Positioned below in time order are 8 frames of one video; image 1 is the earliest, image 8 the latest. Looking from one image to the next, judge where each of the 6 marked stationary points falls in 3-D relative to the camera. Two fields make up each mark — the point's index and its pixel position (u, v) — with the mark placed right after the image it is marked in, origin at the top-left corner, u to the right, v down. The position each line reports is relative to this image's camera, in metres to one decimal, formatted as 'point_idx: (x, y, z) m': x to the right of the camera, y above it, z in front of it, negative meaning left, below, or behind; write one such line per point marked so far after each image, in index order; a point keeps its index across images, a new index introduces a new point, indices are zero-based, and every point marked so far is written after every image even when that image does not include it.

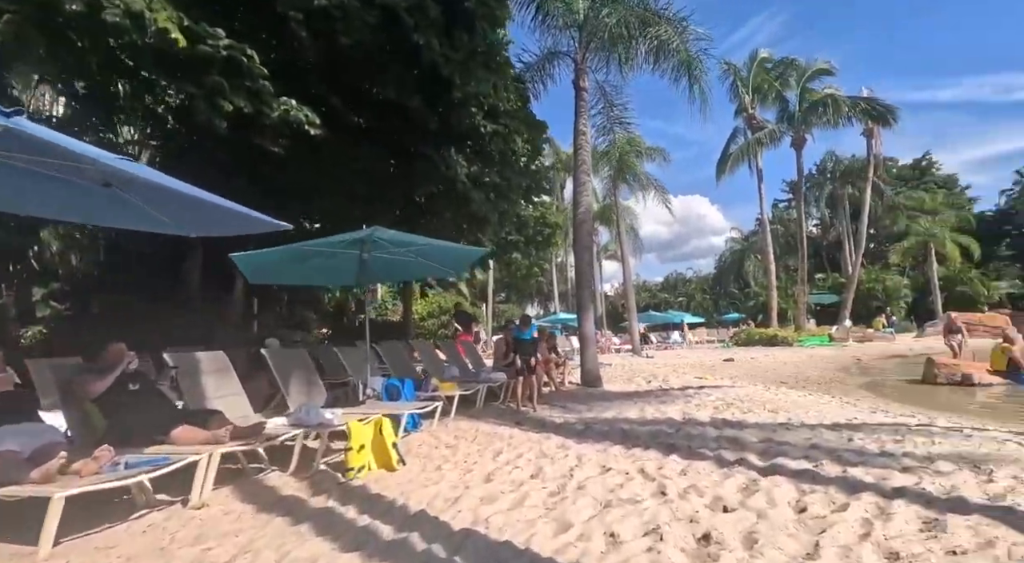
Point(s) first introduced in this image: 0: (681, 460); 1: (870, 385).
0: (+1.4, -1.5, +4.8) m
1: (+9.7, -2.8, +15.8) m
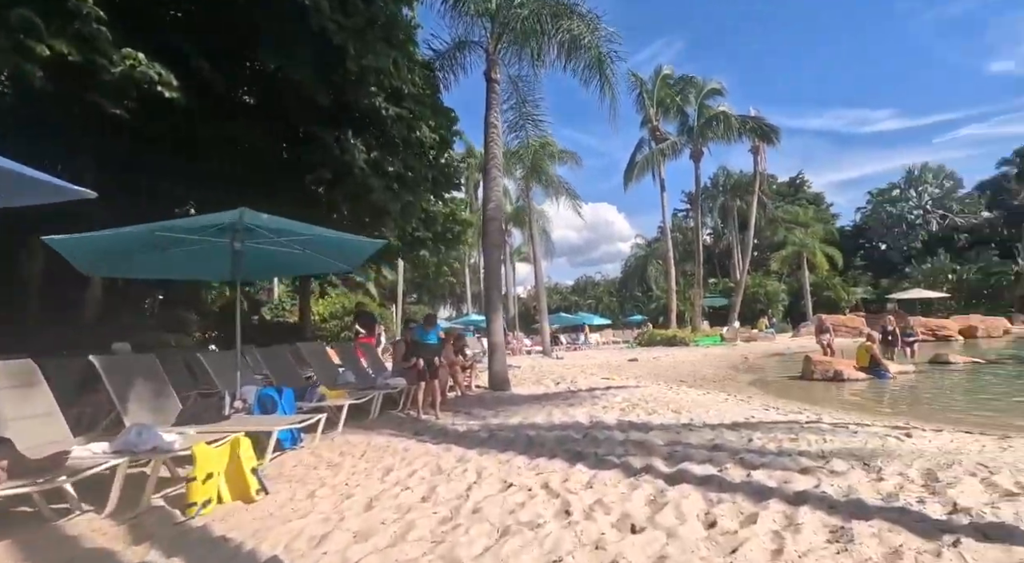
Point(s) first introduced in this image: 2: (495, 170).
0: (+0.6, -1.5, +4.5) m
1: (+7.1, -2.9, +16.6) m
2: (-0.3, +2.1, +10.2) m
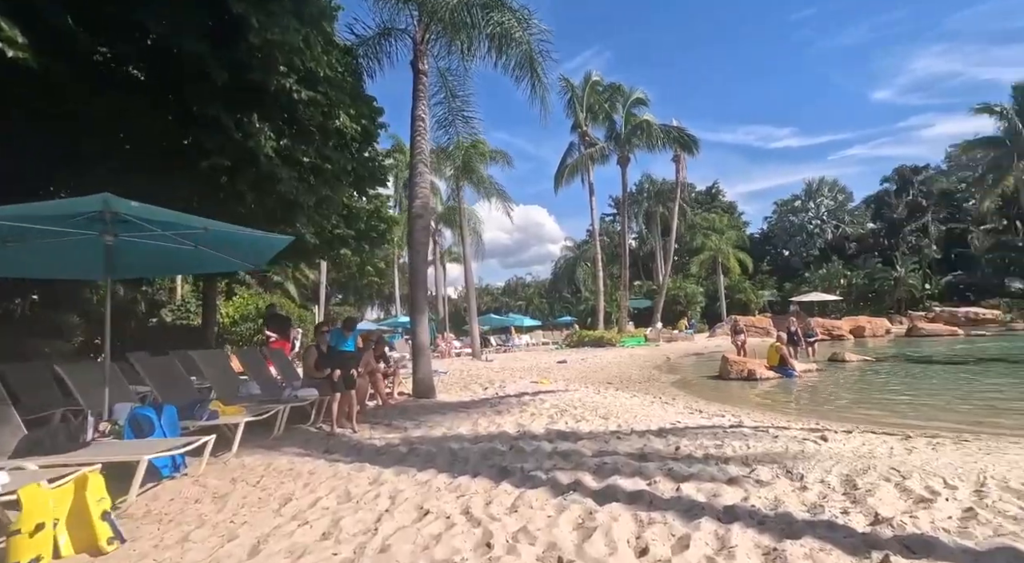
0: (0.0, -1.5, +4.2) m
1: (+5.0, -3.0, +17.0) m
2: (-1.6, +2.1, +9.8) m
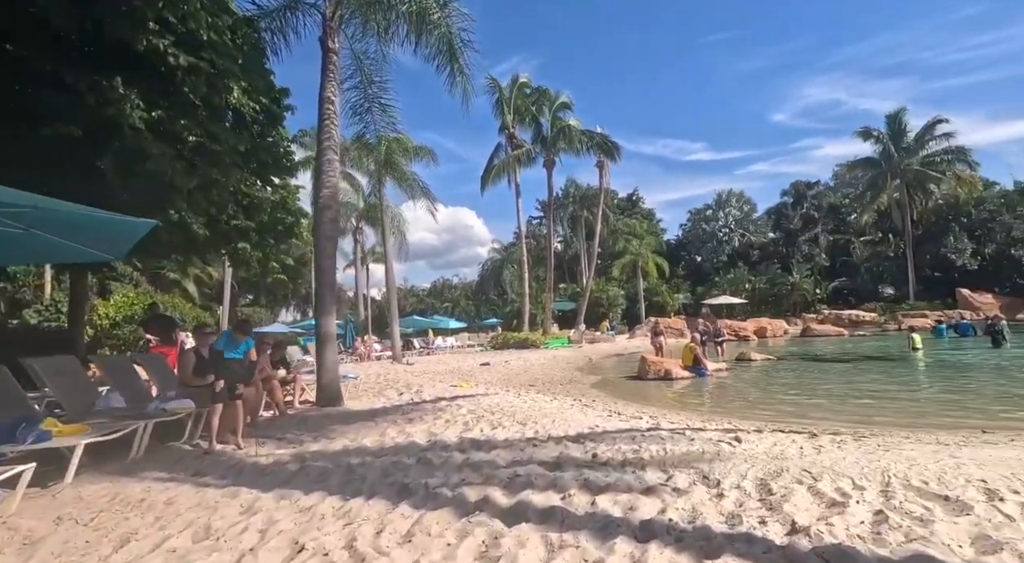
0: (-0.7, -1.5, +3.7) m
1: (+2.6, -3.0, +17.0) m
2: (-2.9, +2.1, +9.1) m
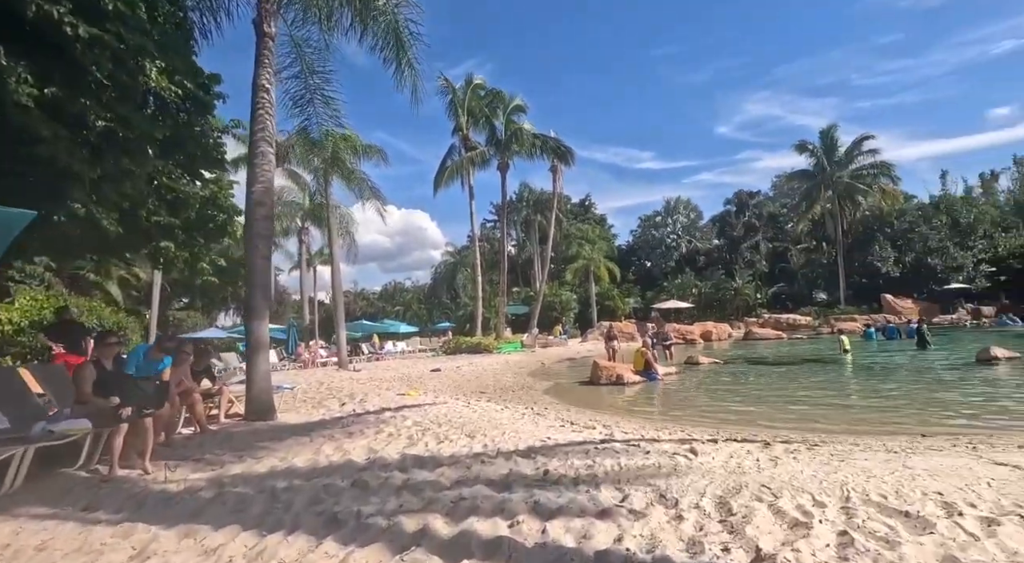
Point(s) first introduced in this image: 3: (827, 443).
0: (-1.0, -1.5, +3.2) m
1: (+1.2, -3.2, +16.8) m
2: (-3.6, +2.0, +8.4) m
3: (+4.0, -2.1, +7.3) m
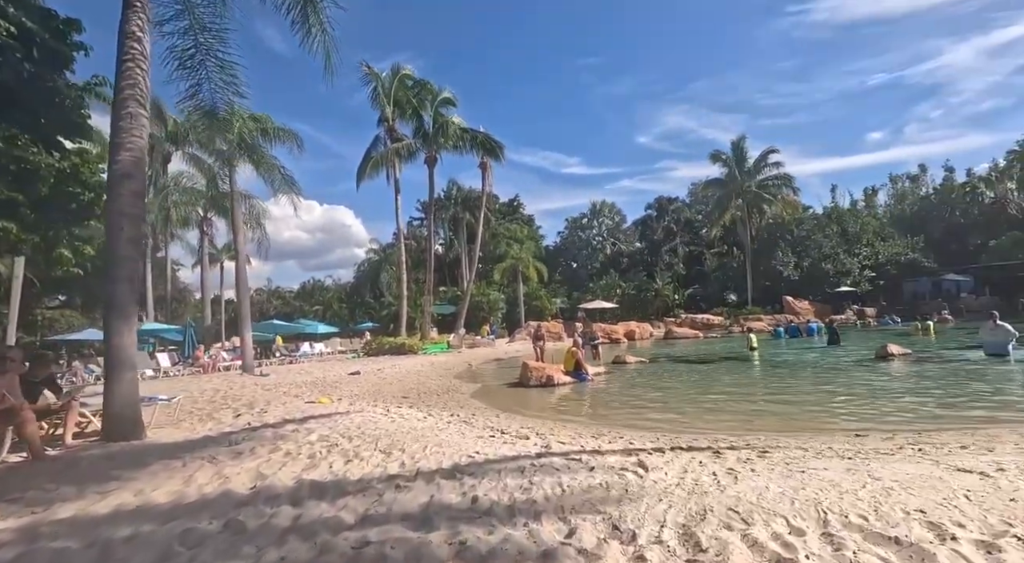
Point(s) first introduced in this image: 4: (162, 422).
0: (-1.3, -1.4, +2.1) m
1: (-0.9, -3.1, +15.9) m
2: (-4.6, +2.2, +7.0) m
3: (+3.1, -2.0, +6.8) m
4: (-5.7, -2.3, +9.2) m
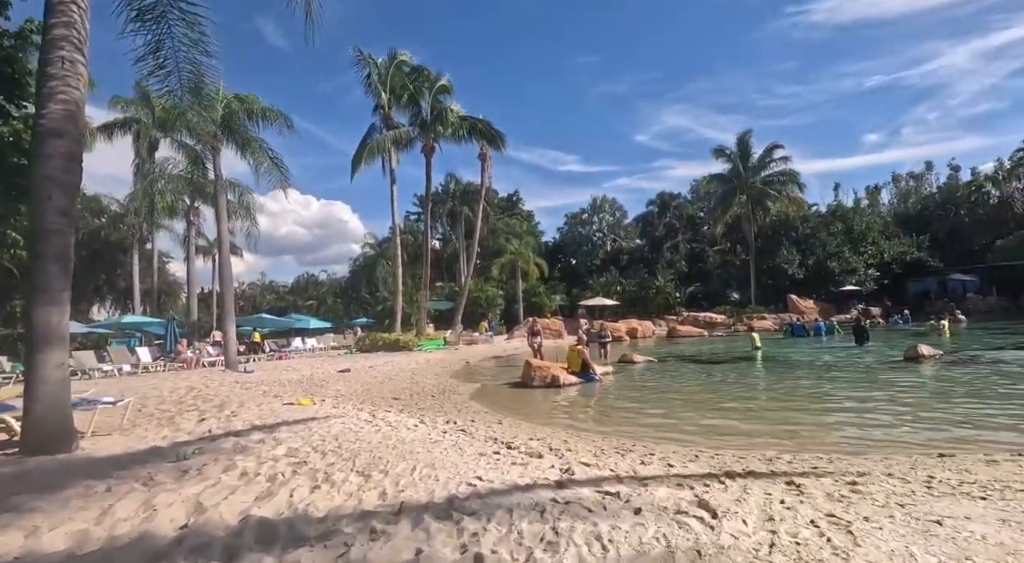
0: (-1.2, -1.2, +0.8) m
1: (-0.8, -2.8, +14.6) m
2: (-4.4, +2.4, +5.6) m
3: (+3.2, -1.8, +5.5) m
4: (-5.6, -2.0, +7.9) m
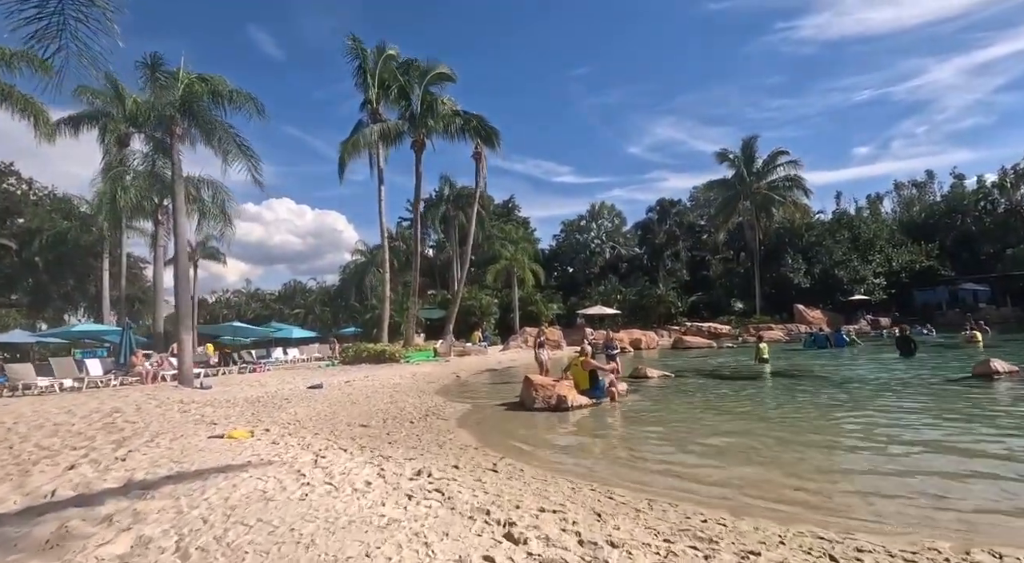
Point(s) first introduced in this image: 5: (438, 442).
0: (-1.1, -1.0, -1.8) m
1: (-0.9, -2.8, +11.9) m
2: (-4.4, +2.6, +3.0) m
3: (+3.3, -1.7, +2.9) m
4: (-5.6, -1.9, +5.2) m
5: (-1.1, -2.4, +8.6) m
